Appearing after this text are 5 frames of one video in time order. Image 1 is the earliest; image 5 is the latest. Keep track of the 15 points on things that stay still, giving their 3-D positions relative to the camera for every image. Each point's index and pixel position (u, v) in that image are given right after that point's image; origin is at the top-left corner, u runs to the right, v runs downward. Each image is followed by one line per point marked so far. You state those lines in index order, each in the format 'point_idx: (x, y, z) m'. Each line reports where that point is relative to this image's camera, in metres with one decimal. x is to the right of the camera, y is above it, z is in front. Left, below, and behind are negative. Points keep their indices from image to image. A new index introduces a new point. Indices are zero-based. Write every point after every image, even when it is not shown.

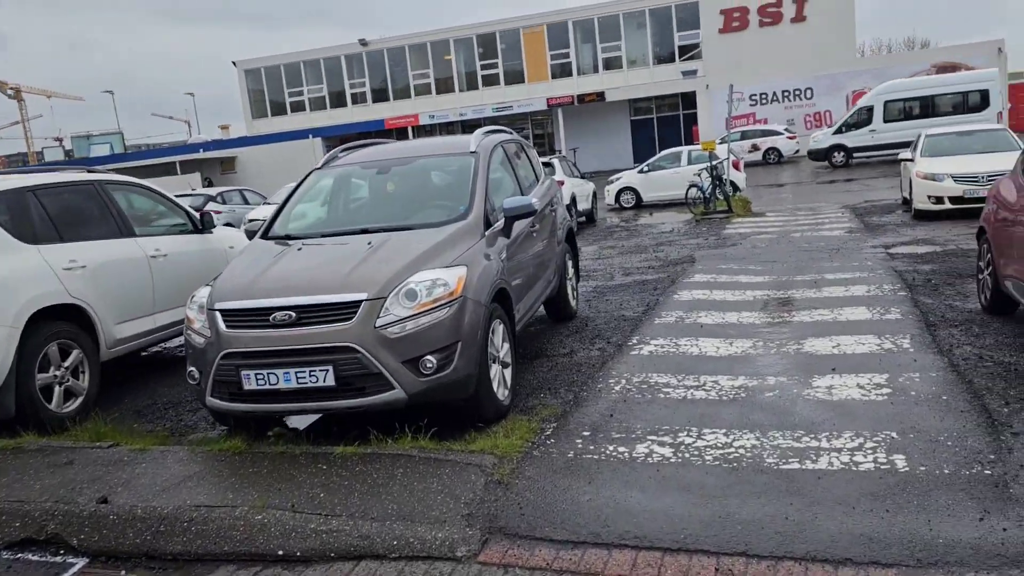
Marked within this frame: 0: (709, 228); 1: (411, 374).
0: (+3.6, +1.1, +15.1) m
1: (-0.5, -0.5, +4.4) m
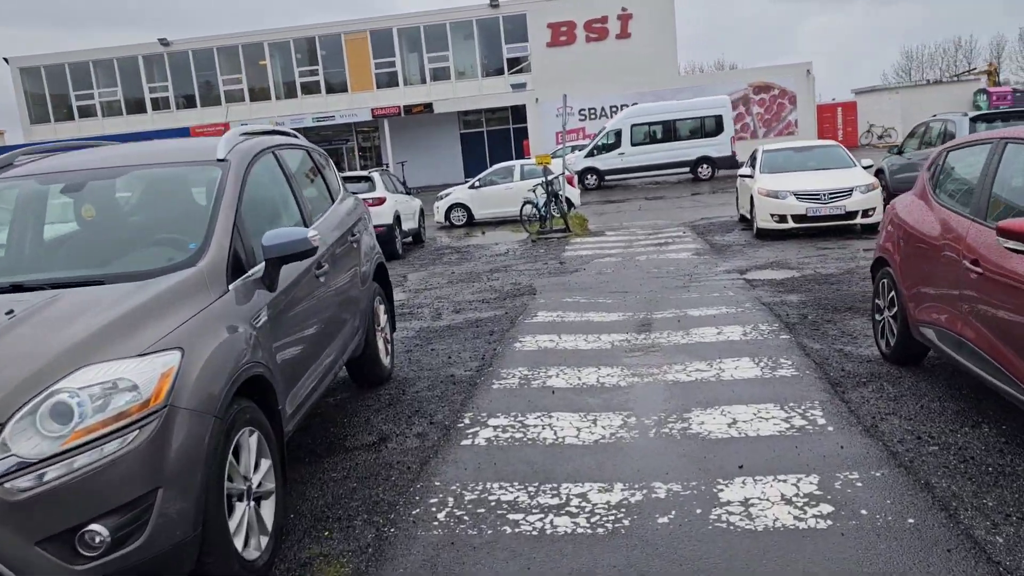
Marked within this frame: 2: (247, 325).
0: (+0.6, +0.6, +13.8) m
1: (-1.3, -0.8, +2.4) m
2: (-1.1, -0.1, +3.4) m
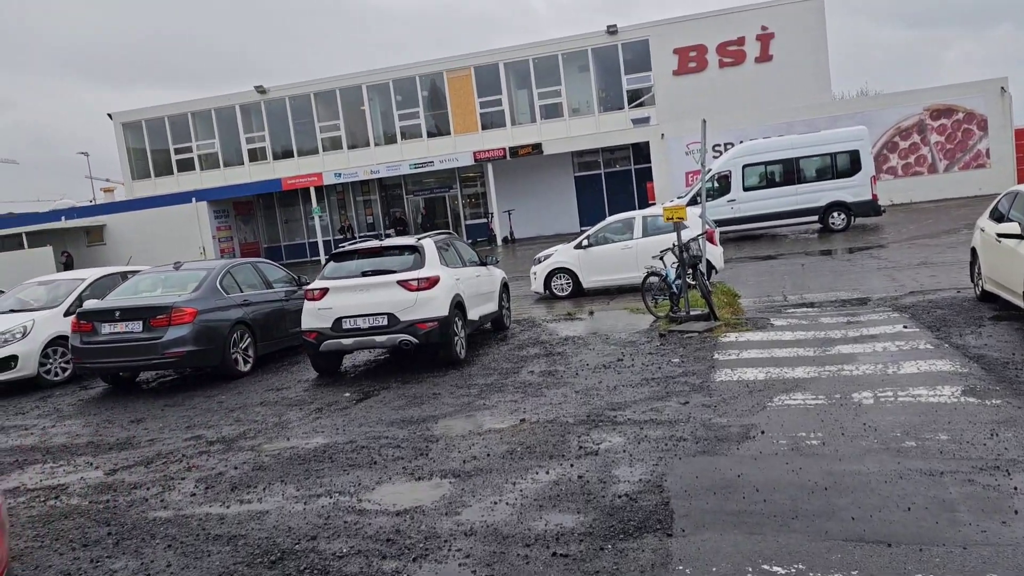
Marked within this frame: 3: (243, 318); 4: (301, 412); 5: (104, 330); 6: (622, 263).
0: (+1.8, -0.7, +8.6) m
1: (-1.8, -1.6, -2.4) m
2: (-1.4, -1.0, -1.4) m
3: (-3.4, -0.4, +10.6) m
4: (-2.0, -1.2, +8.0) m
5: (-4.9, -0.5, +9.9) m
6: (+2.1, +0.5, +15.8) m
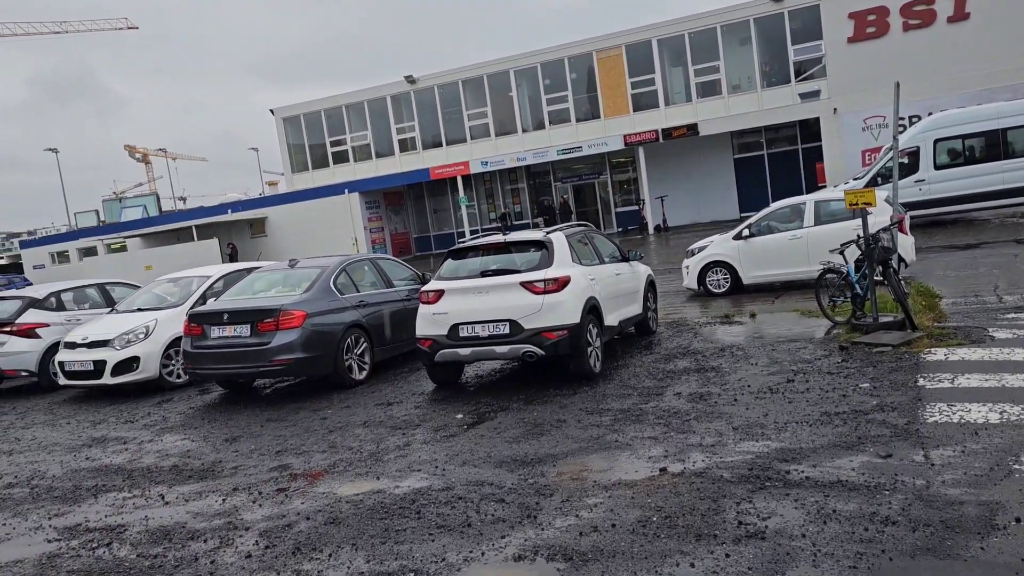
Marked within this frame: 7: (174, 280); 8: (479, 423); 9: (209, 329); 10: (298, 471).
0: (+3.0, -0.8, +6.8) m
1: (-2.5, -1.8, -3.3) m
2: (-2.0, -1.2, -2.5) m
3: (-1.8, -0.4, +9.7) m
4: (-0.9, -1.2, +6.9) m
5: (-3.3, -0.5, +9.2) m
6: (+4.6, +0.5, +13.8) m
7: (-5.0, +0.1, +12.2) m
8: (-0.3, -1.1, +7.0) m
9: (-3.4, -0.5, +9.2) m
10: (-1.6, -1.4, +6.2) m
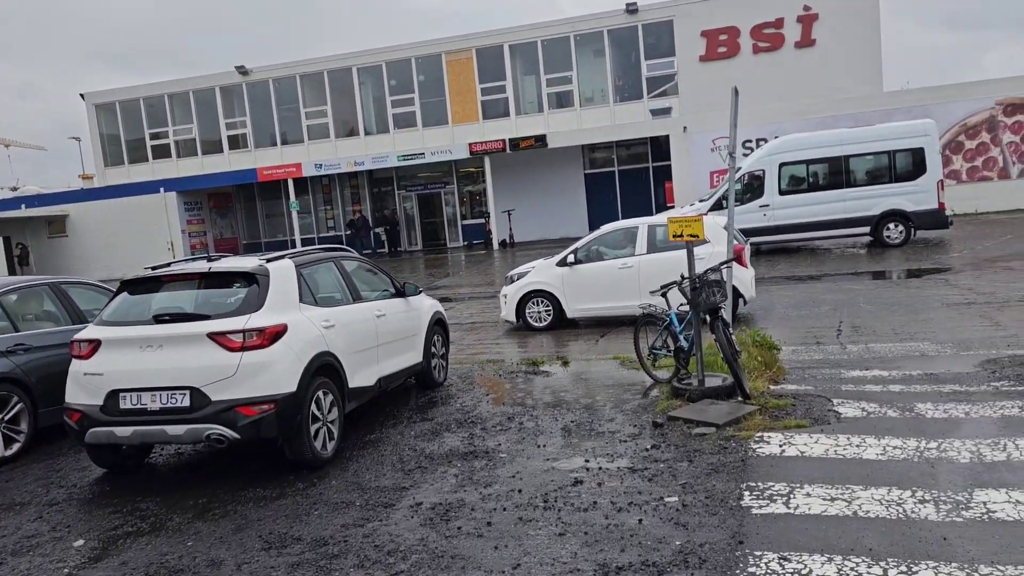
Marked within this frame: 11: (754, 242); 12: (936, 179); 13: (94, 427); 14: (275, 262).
0: (+1.0, -1.2, +4.8) m
1: (-2.9, -2.0, -6.1) m
2: (-2.5, -1.4, -5.2) m
3: (-4.1, -0.7, +6.9) m
4: (-2.9, -1.6, +4.2) m
5: (-5.6, -0.8, +6.2) m
6: (+1.5, 0.0, +11.9) m
7: (-7.7, -0.1, +8.9) m
8: (-2.3, -1.5, +4.5) m
9: (-5.6, -0.7, +6.2) m
10: (-3.4, -1.7, +3.5) m
11: (+5.6, +1.1, +19.4) m
12: (+9.1, +2.3, +17.8) m
13: (-2.9, -1.0, +5.7) m
14: (-1.8, +0.2, +6.4) m
